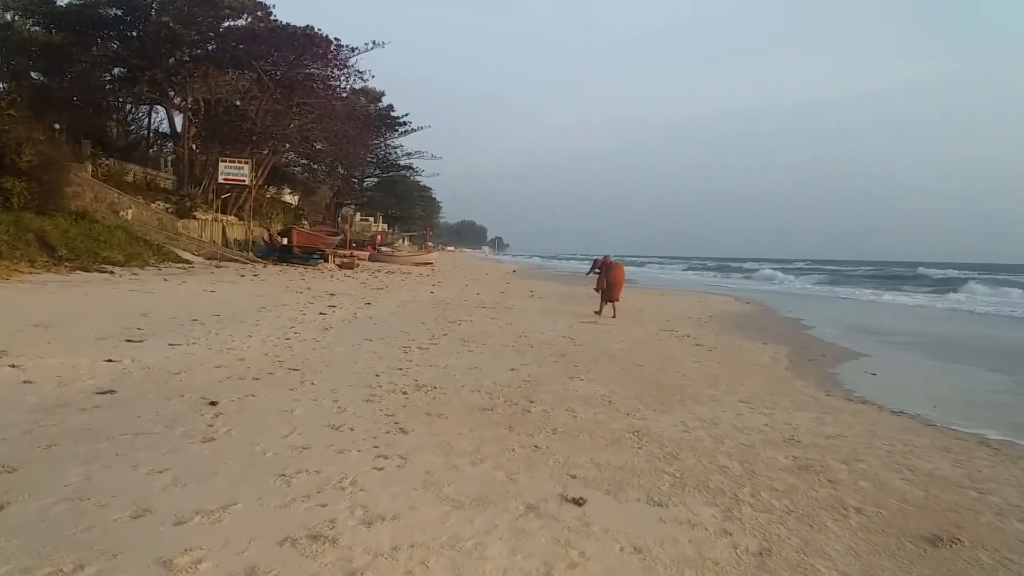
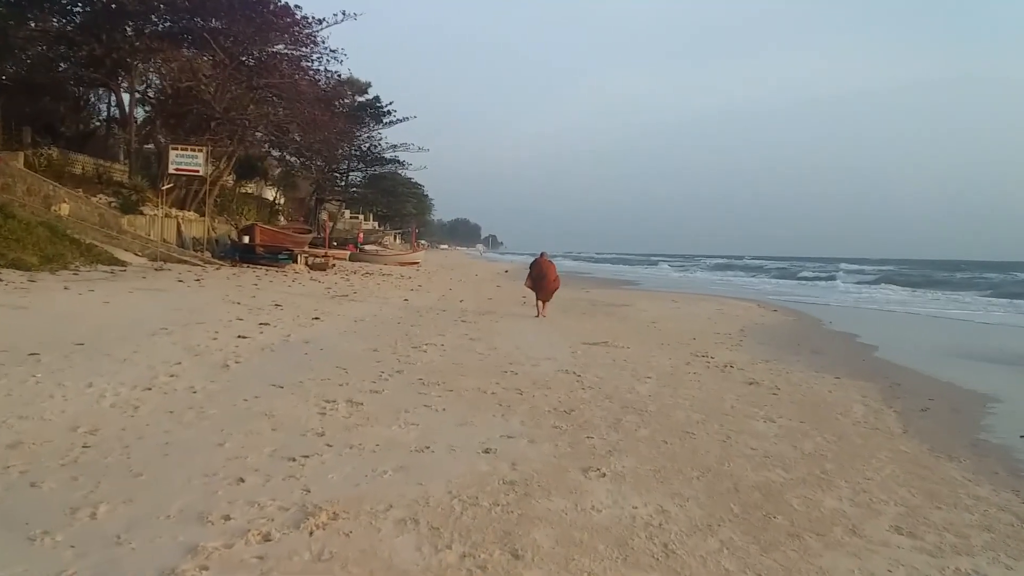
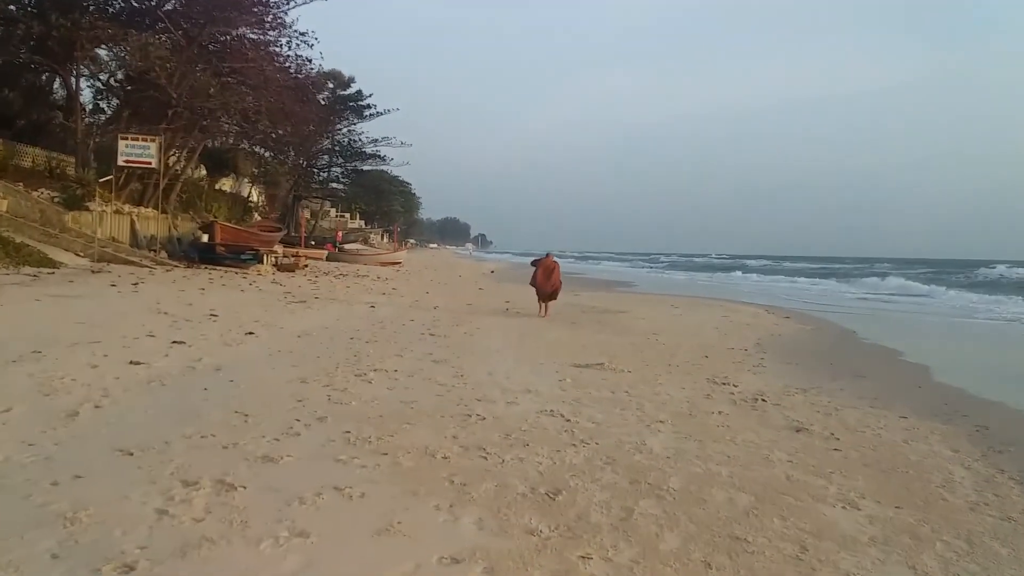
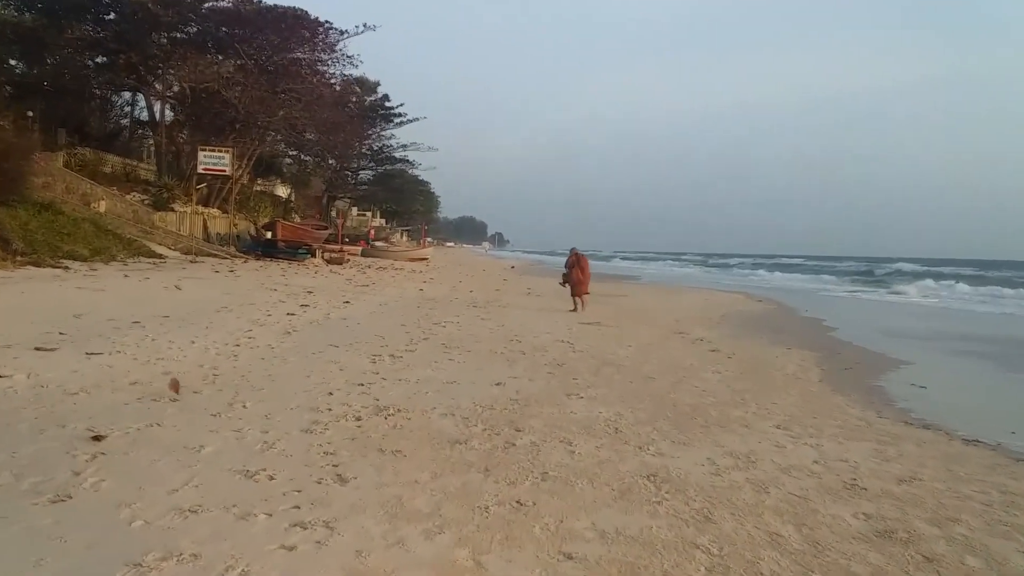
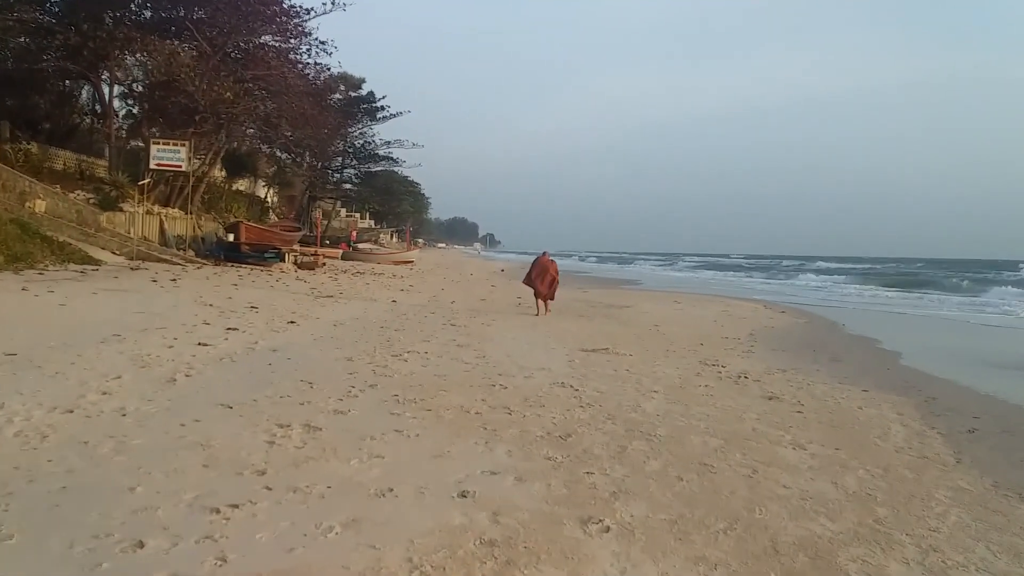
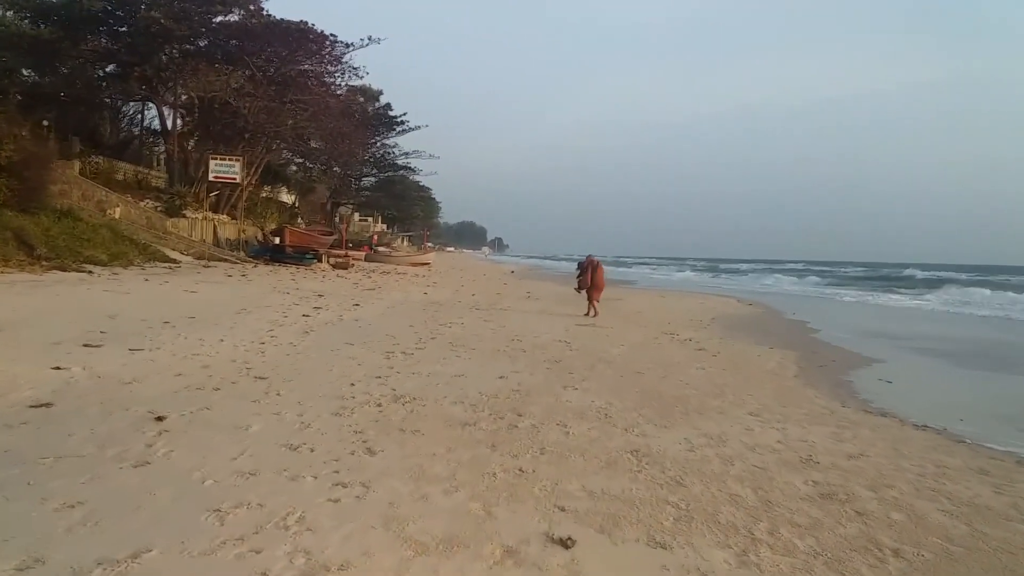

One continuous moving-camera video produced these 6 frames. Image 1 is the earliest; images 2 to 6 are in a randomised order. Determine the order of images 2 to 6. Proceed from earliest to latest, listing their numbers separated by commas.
6, 4, 2, 5, 3
